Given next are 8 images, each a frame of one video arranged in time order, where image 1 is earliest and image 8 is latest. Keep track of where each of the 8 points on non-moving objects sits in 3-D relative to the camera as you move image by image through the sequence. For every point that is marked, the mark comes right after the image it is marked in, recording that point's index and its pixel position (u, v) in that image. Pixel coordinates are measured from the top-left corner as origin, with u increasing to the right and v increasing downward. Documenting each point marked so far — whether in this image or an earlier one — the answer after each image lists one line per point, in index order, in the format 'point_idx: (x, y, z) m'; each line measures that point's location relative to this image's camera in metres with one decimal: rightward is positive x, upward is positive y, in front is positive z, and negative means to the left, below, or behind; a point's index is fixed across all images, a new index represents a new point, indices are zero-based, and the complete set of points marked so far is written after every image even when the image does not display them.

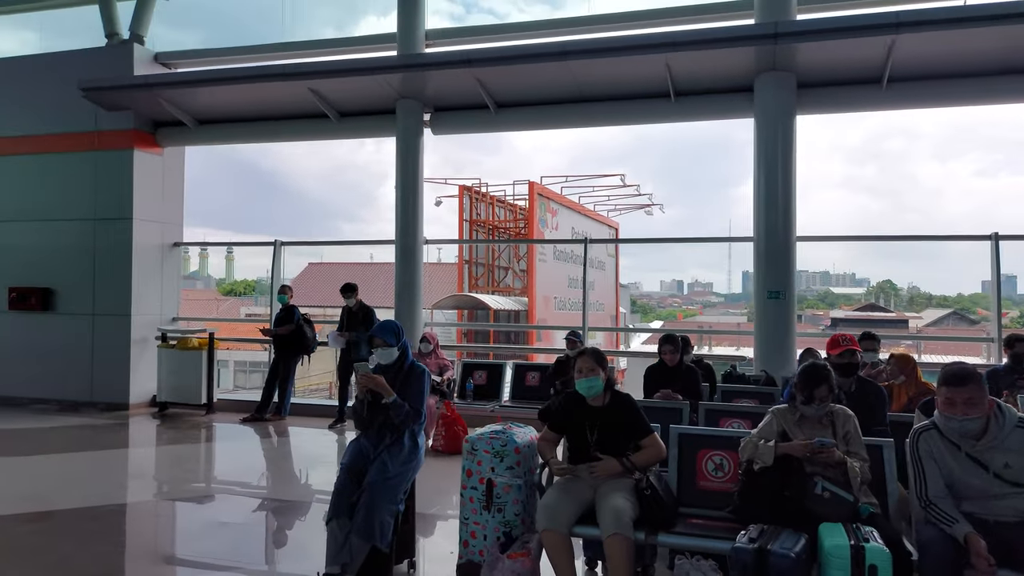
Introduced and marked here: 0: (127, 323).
0: (-4.4, -0.4, +8.6) m
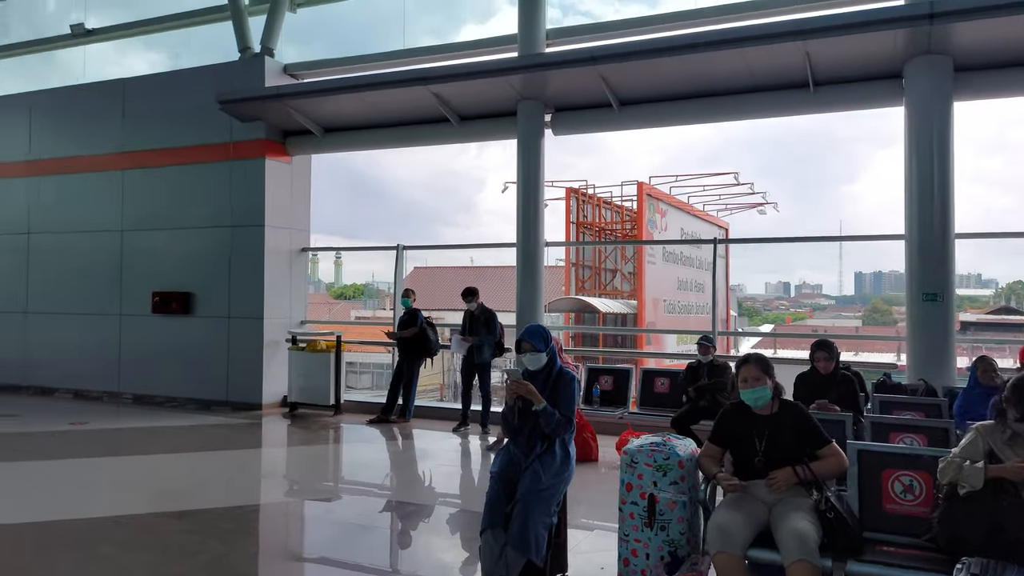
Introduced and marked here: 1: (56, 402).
0: (-3.0, -0.4, +8.9) m
1: (-5.7, -1.4, +9.3) m
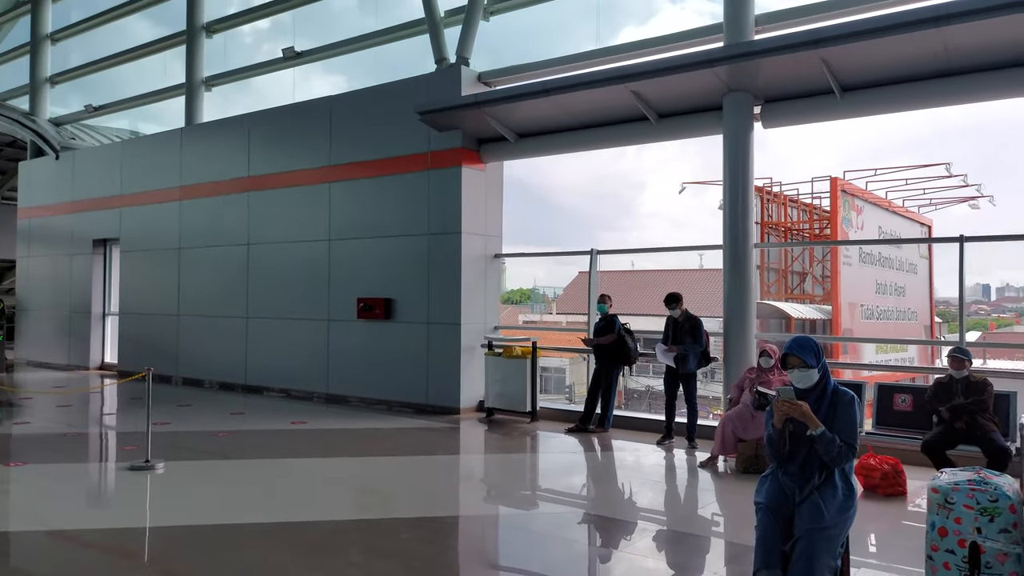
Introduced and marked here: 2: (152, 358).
0: (-0.7, -0.5, +9.0) m
1: (-3.2, -1.5, +10.0) m
2: (-6.1, -1.2, +12.8) m
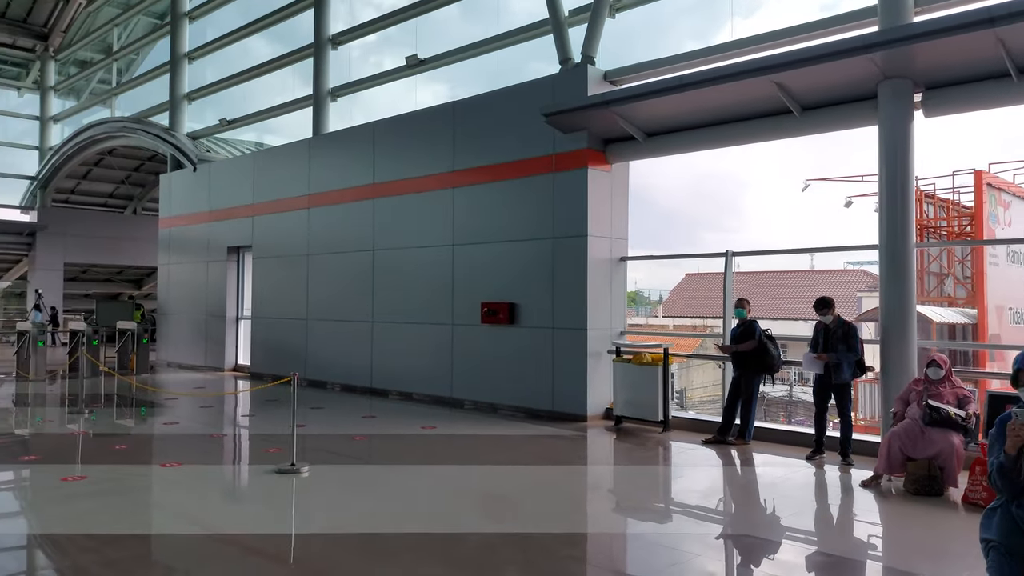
0: (+0.8, -0.6, +8.8) m
1: (-1.5, -1.6, +10.1) m
2: (-4.0, -1.3, +13.3) m
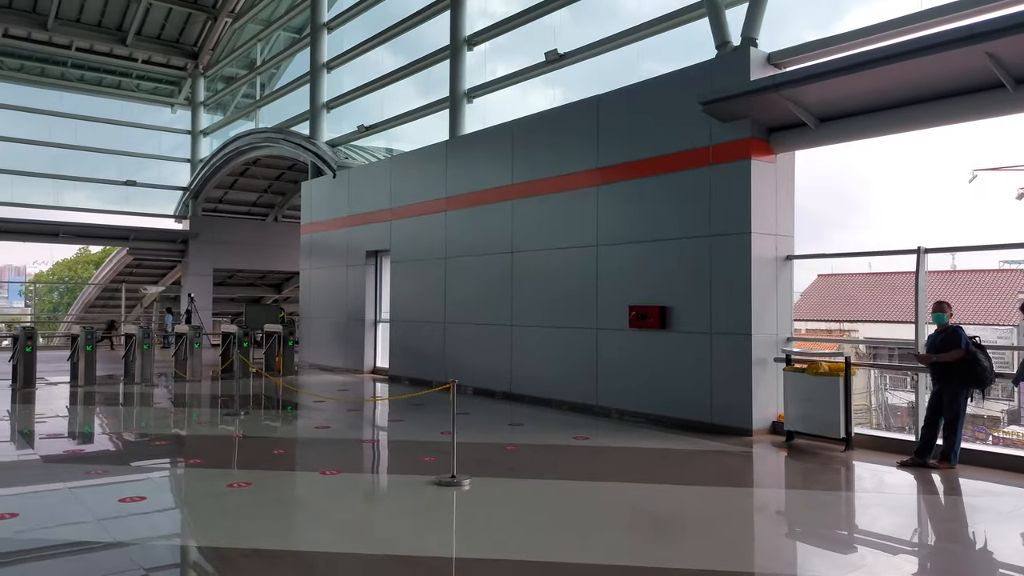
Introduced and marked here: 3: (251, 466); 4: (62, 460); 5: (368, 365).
0: (+2.5, -0.6, +8.1) m
1: (+0.4, -1.6, +9.7) m
2: (-1.6, -1.3, +13.2) m
3: (-2.5, -1.7, +7.2) m
4: (-5.1, -1.9, +8.5) m
5: (-2.9, -1.5, +14.9) m
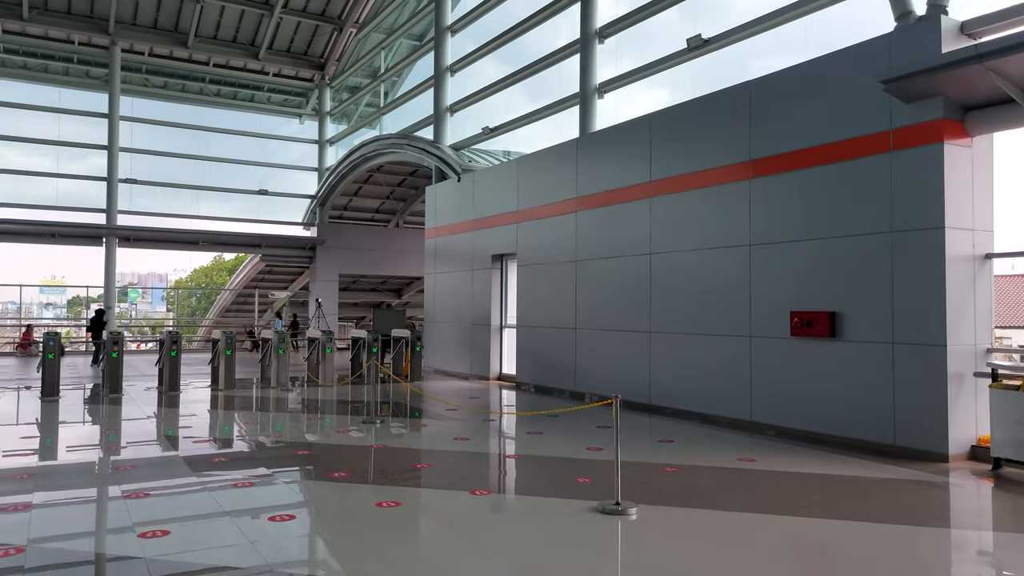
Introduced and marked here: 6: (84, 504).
0: (+4.0, -0.6, +7.0) m
1: (+2.2, -1.7, +9.0) m
2: (+0.7, -1.4, +12.7) m
3: (-1.1, -1.8, +6.9) m
4: (-3.5, -1.9, +8.6) m
5: (-0.4, -1.6, +14.6) m
6: (-3.8, -1.9, +6.6) m
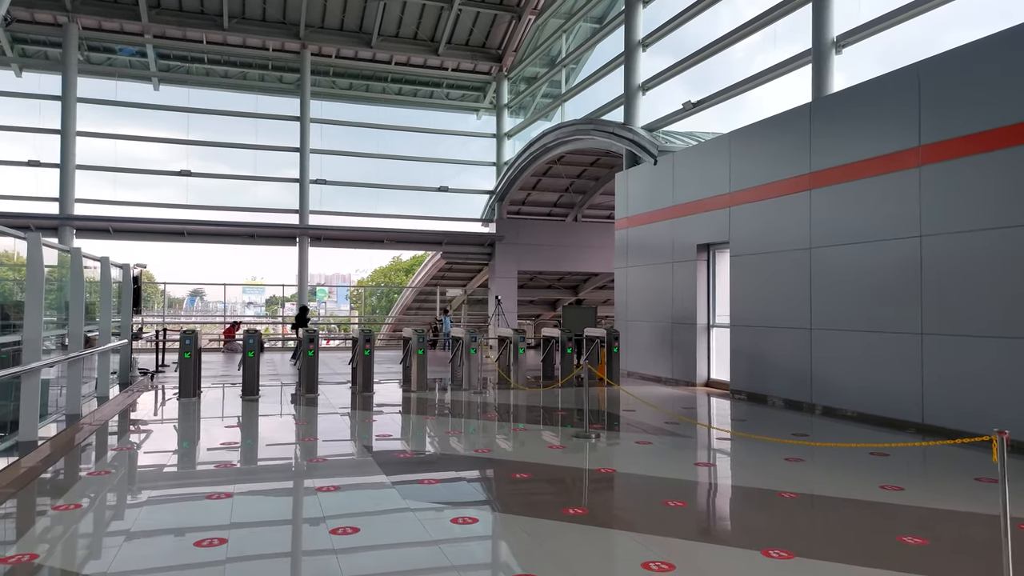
0: (+5.9, -0.5, +4.6) m
1: (+4.5, -1.6, +6.9) m
2: (+3.8, -1.3, +10.9) m
3: (+0.9, -1.7, +5.6) m
4: (-1.1, -1.9, +7.7) m
5: (+3.3, -1.5, +12.9) m
6: (-1.8, -1.8, +5.9) m
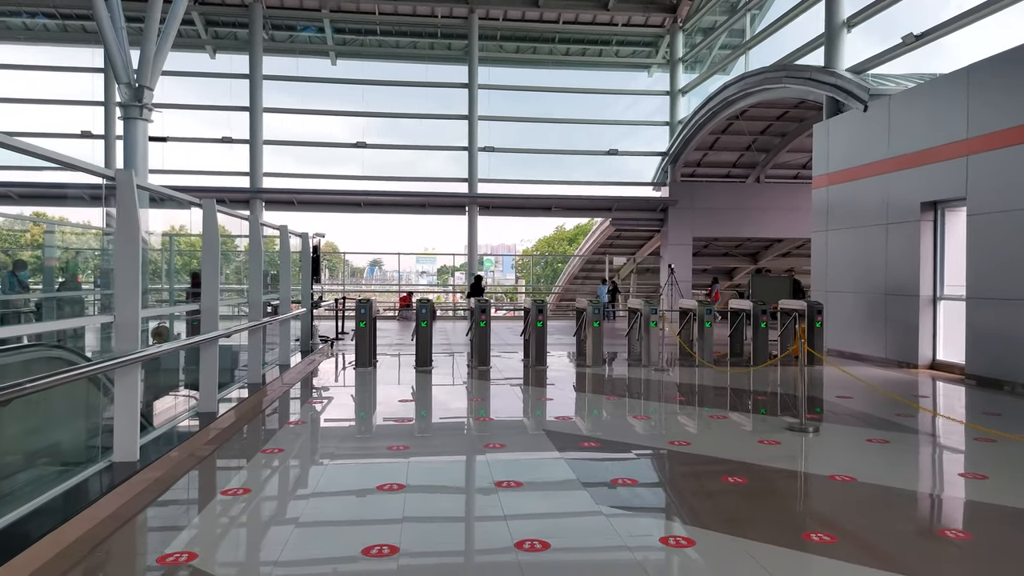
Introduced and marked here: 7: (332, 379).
0: (+6.8, -0.4, +2.3) m
1: (+6.0, -1.3, +5.0) m
2: (+6.2, -0.9, +9.0) m
3: (+2.2, -1.5, +4.5) m
4: (+0.7, -1.6, +7.0) m
5: (+6.1, -1.0, +11.1) m
6: (-0.4, -1.6, +5.4) m
7: (-2.6, -1.3, +10.9) m
